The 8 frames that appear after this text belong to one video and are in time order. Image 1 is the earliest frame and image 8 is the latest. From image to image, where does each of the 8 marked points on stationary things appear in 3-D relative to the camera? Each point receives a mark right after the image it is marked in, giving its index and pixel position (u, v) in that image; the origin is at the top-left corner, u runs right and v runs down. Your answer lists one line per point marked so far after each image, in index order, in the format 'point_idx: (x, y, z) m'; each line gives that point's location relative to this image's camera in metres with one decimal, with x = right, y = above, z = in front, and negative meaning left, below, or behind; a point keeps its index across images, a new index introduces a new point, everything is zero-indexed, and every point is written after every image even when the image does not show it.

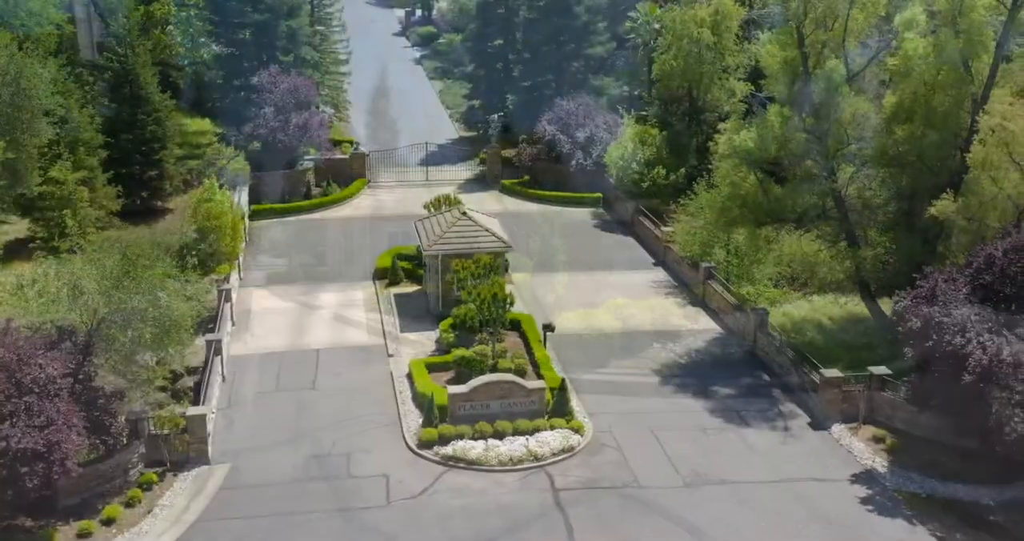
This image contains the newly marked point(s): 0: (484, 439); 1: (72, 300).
0: (-0.6, -3.8, +18.9) m
1: (-9.1, -0.6, +17.5) m
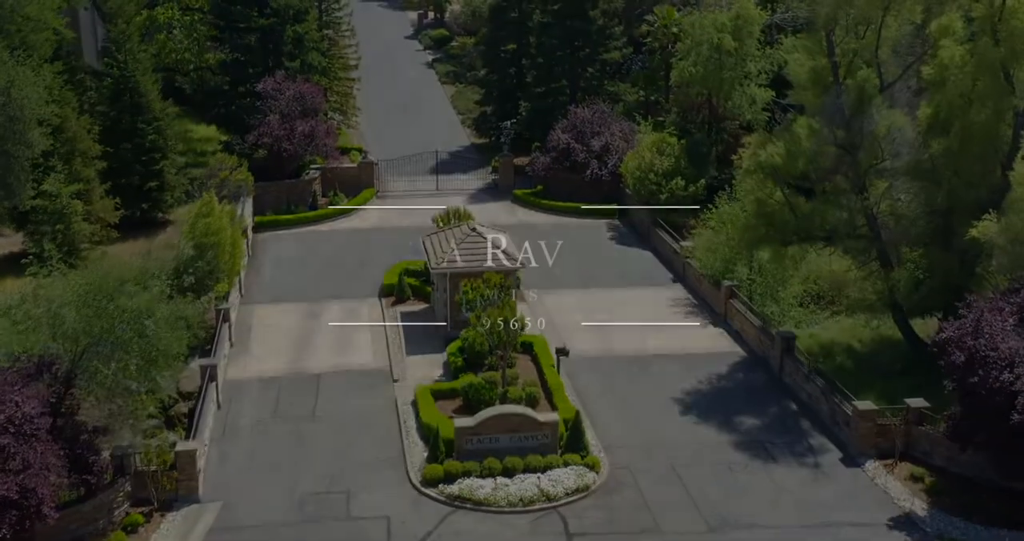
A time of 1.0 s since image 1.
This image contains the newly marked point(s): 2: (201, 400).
0: (-0.4, -4.3, +17.7) m
1: (-8.8, -1.1, +16.4) m
2: (-7.2, -3.0, +19.6) m
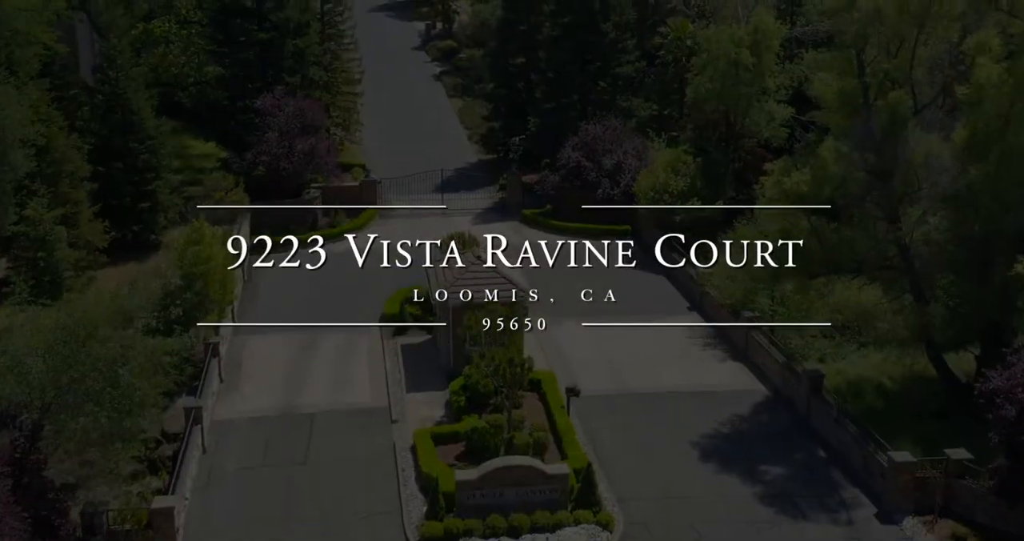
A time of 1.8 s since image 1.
0: (-0.3, -5.1, +16.3) m
1: (-8.7, -1.9, +15.1) m
2: (-7.0, -3.8, +18.2) m
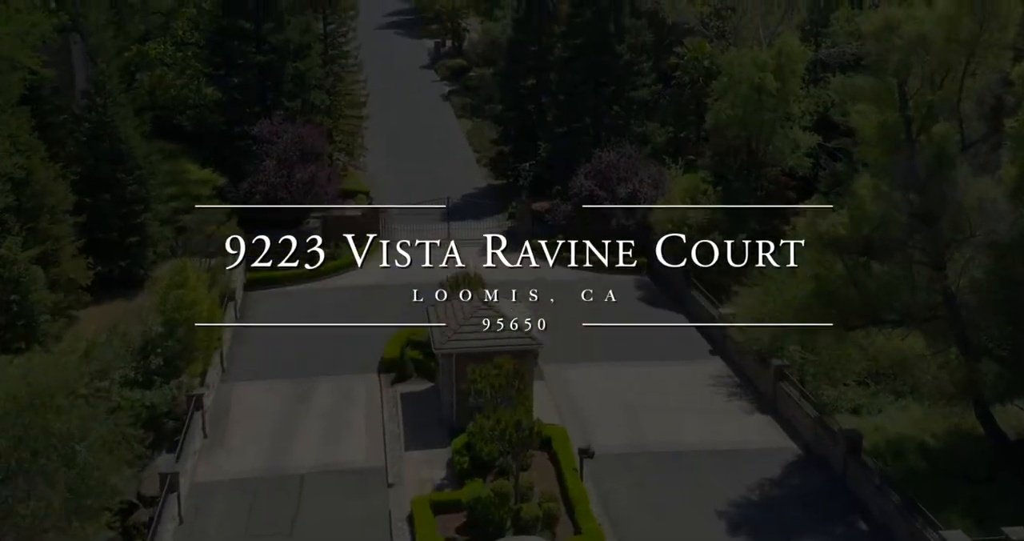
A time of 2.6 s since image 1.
0: (-0.2, -6.1, +14.5) m
1: (-8.6, -2.8, +13.5) m
2: (-6.9, -4.8, +16.5) m
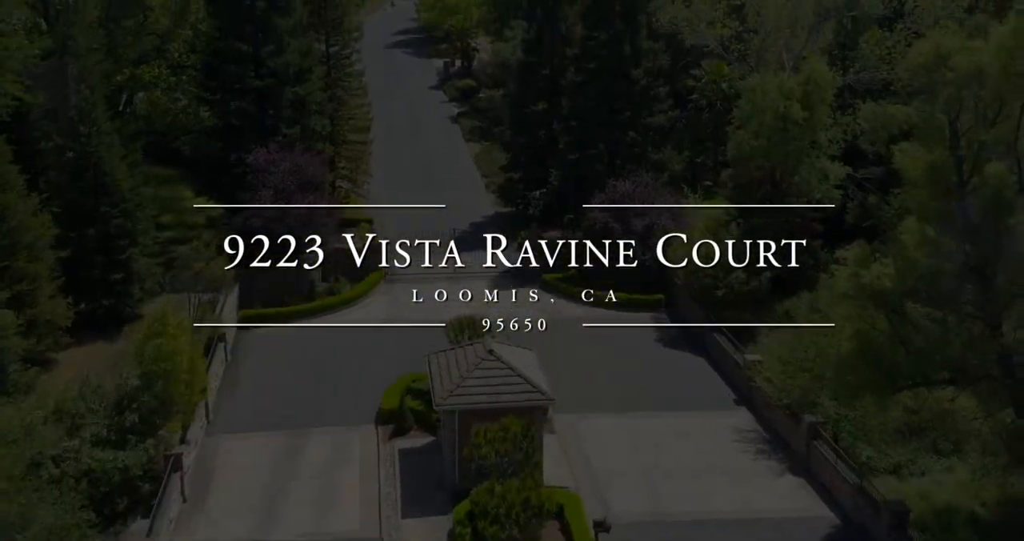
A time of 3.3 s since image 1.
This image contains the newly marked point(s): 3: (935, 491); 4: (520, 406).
0: (-0.1, -7.1, +12.6) m
1: (-8.5, -3.8, +11.8) m
2: (-6.8, -5.8, +14.8) m
3: (+9.4, -4.9, +18.9) m
4: (+0.2, -2.9, +18.6) m
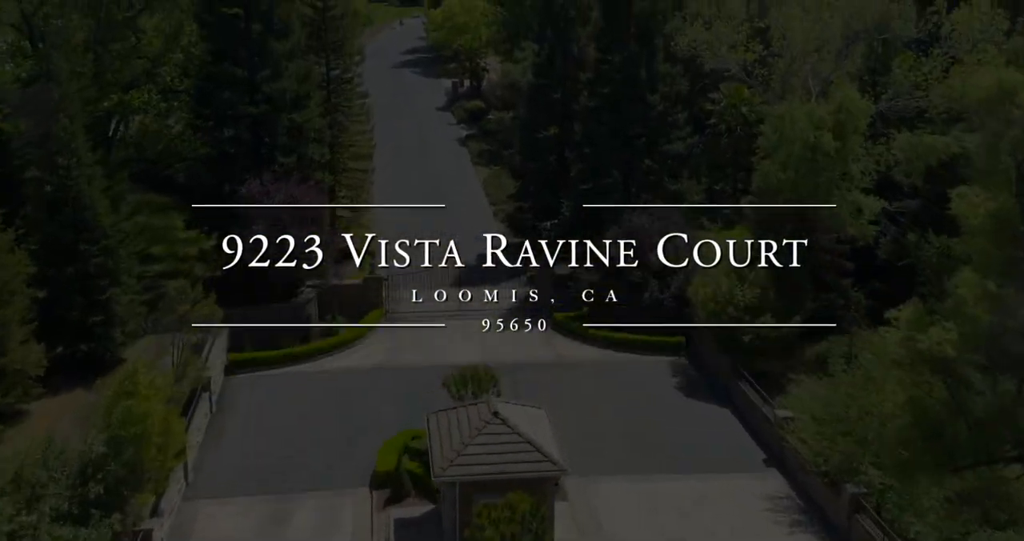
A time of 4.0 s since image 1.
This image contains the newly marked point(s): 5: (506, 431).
0: (0.0, -8.0, +10.6) m
1: (-8.5, -4.7, +9.9) m
2: (-6.7, -6.8, +12.9) m
3: (+9.5, -6.1, +16.7) m
4: (+0.3, -4.0, +16.6) m
5: (-0.1, -3.3, +17.2) m
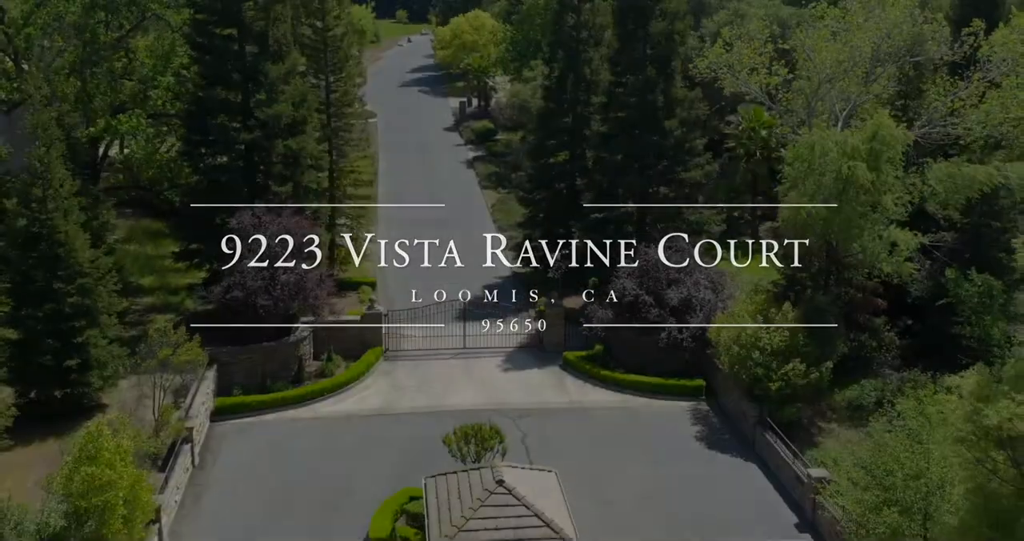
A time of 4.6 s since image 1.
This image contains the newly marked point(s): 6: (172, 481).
0: (0.0, -8.9, +8.7) m
1: (-8.4, -5.5, +8.1) m
2: (-6.6, -7.6, +11.0) m
3: (+9.7, -7.0, +14.8) m
4: (+0.4, -4.9, +14.8) m
5: (0.0, -4.2, +15.4) m
6: (-7.8, -4.8, +19.5) m
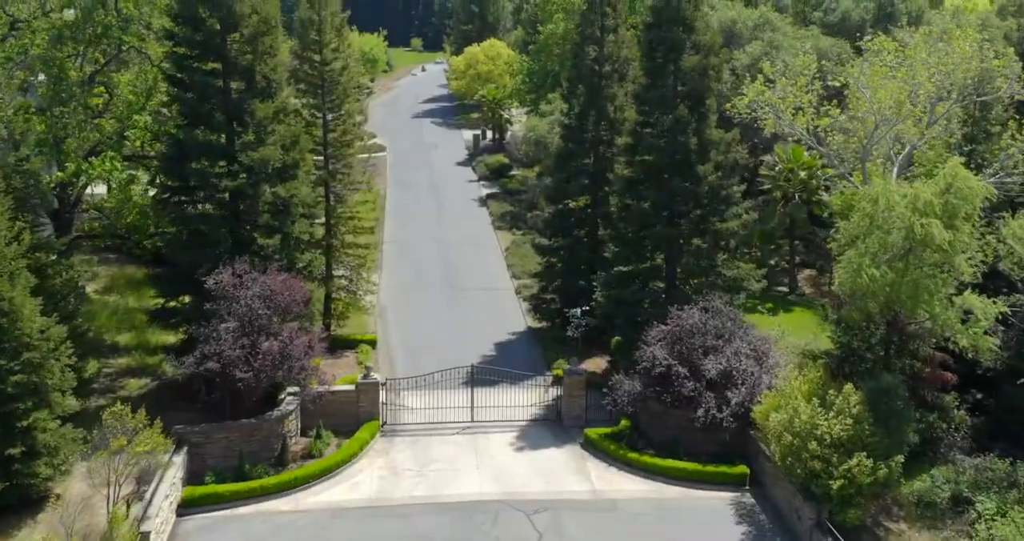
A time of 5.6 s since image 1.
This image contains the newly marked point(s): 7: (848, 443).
0: (0.0, -10.1, +5.2) m
1: (-8.4, -6.7, +4.9) m
2: (-6.5, -8.9, +7.8) m
3: (+9.8, -8.5, +11.2) m
4: (+0.6, -6.4, +11.5) m
5: (+0.2, -5.7, +12.1) m
6: (-7.5, -6.4, +16.3) m
7: (+7.8, -4.0, +20.0) m
